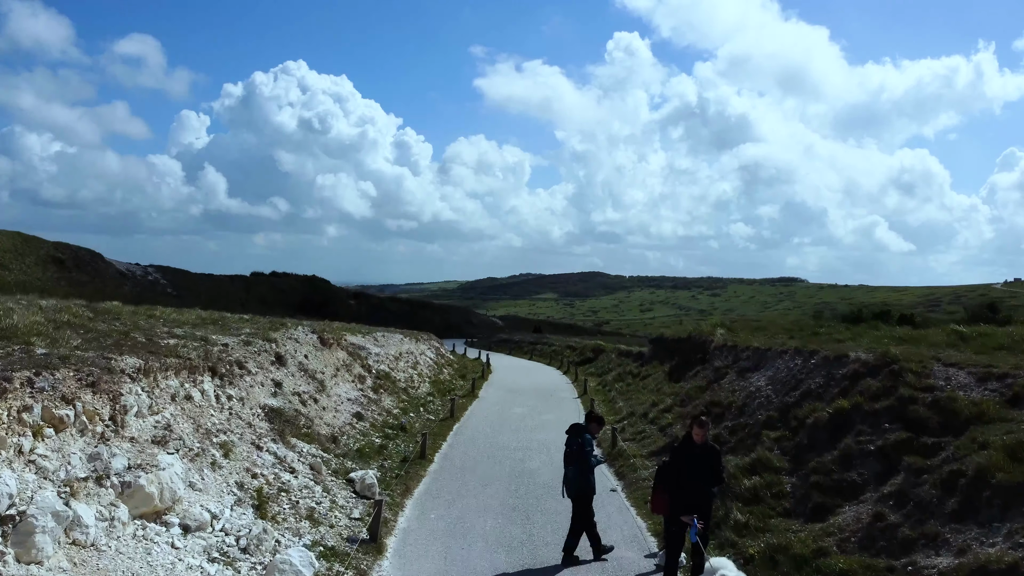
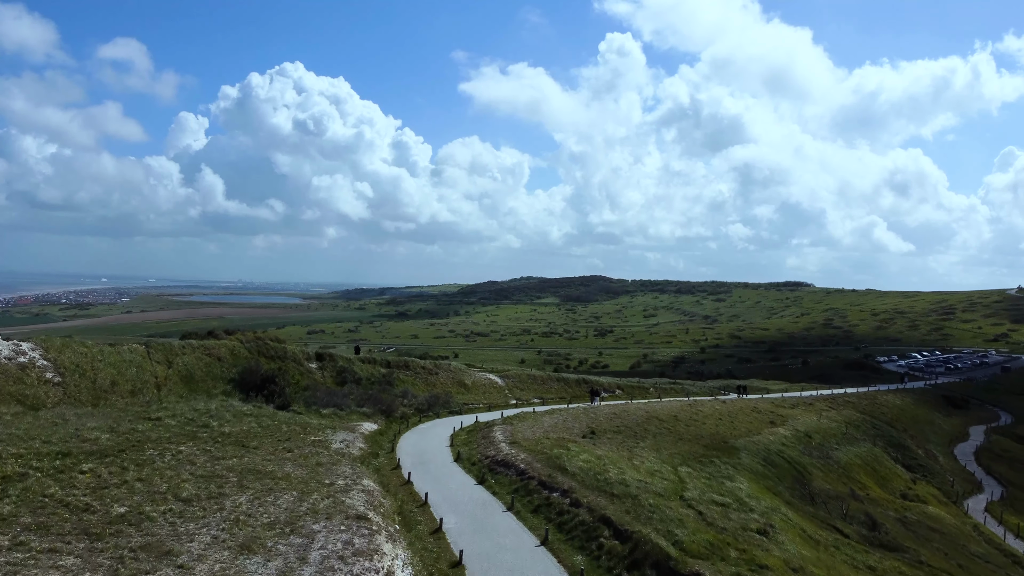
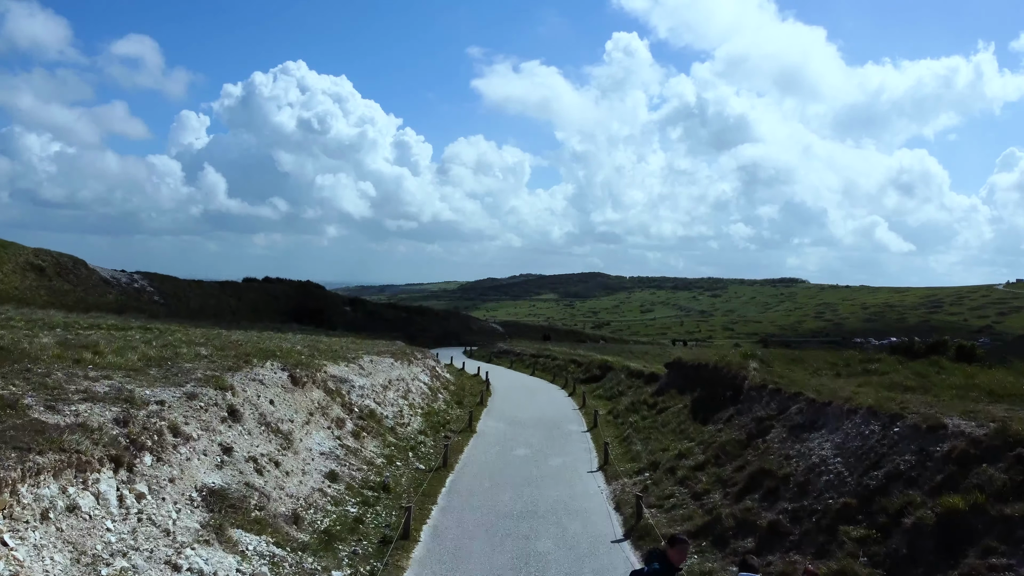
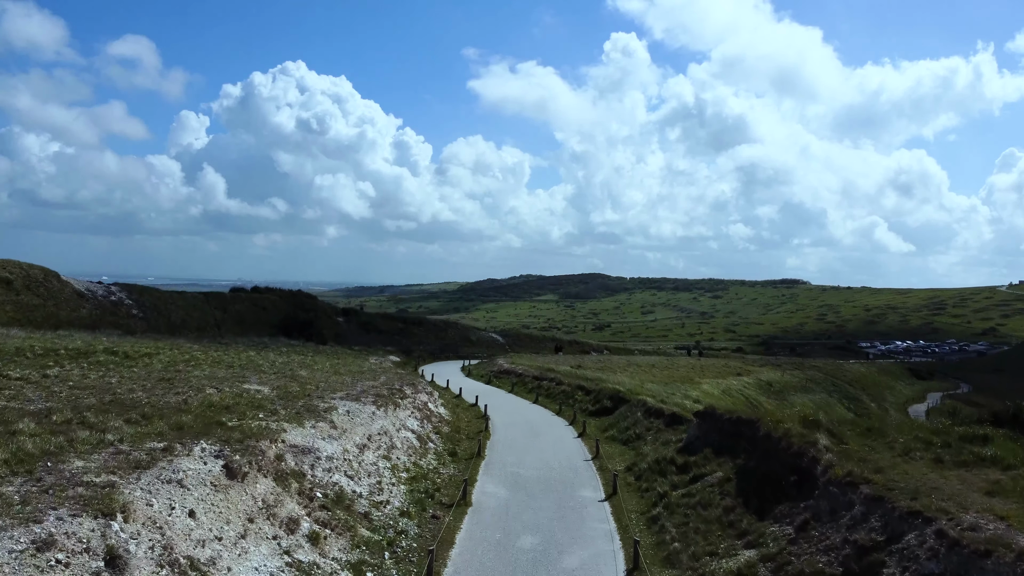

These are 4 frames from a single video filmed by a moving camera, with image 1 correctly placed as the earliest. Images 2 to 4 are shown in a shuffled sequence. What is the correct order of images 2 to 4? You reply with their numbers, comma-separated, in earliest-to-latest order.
3, 4, 2
